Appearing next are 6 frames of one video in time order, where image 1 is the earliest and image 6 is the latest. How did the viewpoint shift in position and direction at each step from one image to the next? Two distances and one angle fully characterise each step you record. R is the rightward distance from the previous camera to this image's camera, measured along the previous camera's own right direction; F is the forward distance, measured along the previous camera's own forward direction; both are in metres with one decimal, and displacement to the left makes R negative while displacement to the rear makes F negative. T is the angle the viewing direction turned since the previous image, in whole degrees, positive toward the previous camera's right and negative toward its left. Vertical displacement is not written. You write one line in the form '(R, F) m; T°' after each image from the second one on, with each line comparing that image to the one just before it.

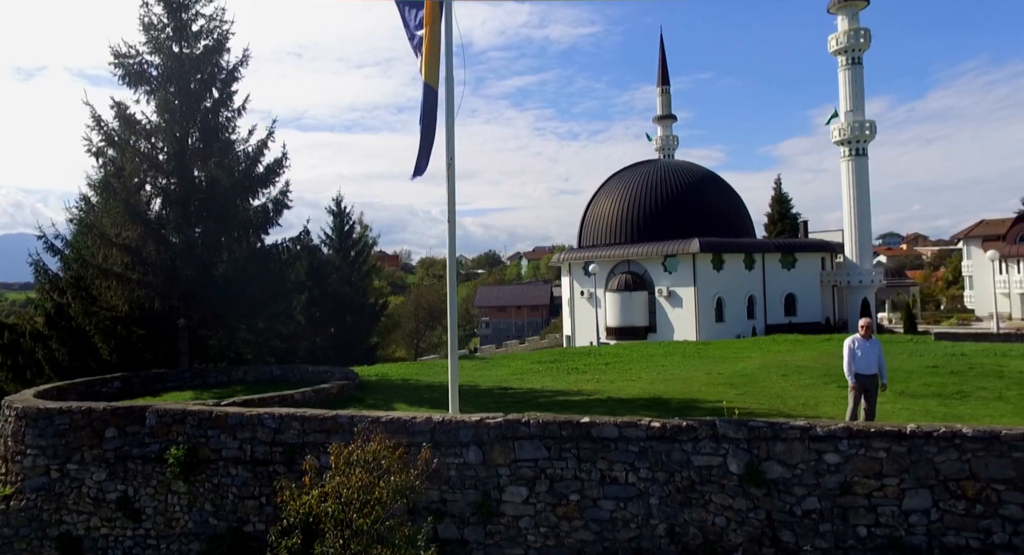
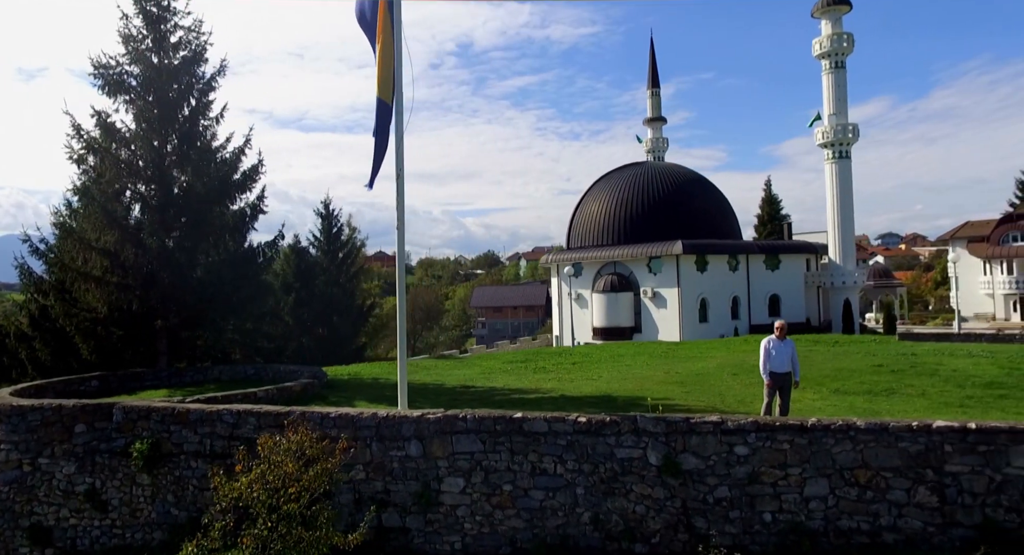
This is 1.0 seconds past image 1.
(+0.8, -0.6) m; 0°
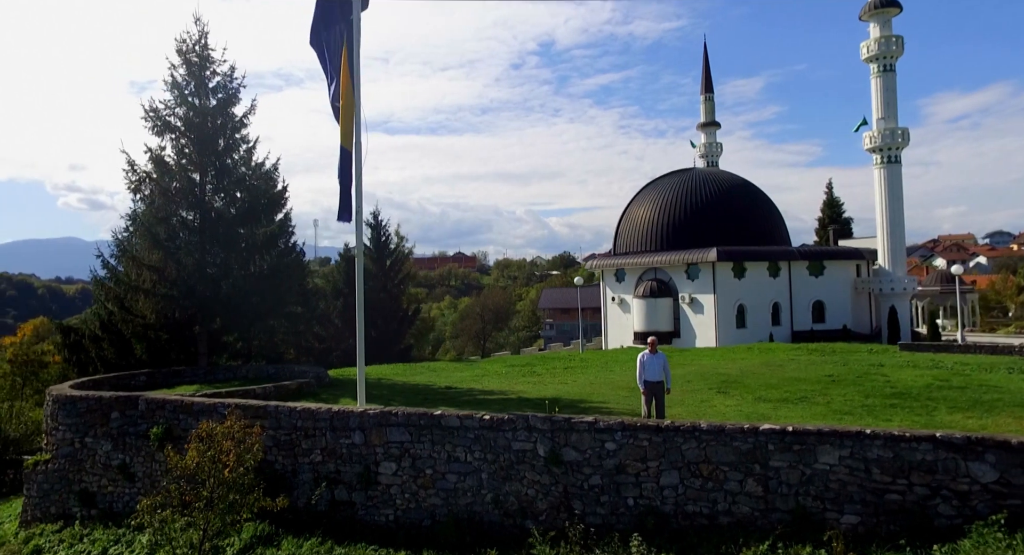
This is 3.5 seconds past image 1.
(+2.3, -2.0) m; -6°
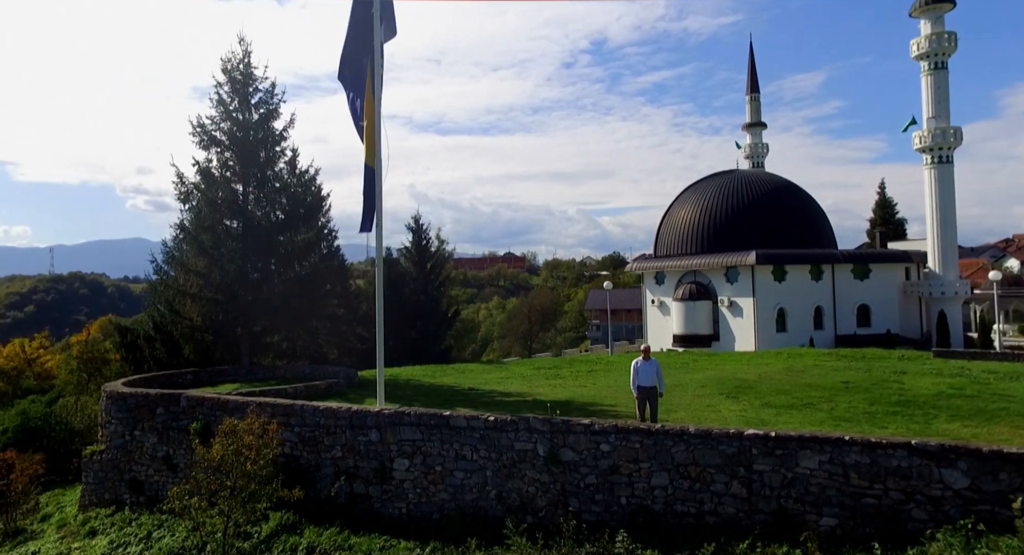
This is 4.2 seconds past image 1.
(+0.7, -0.7) m; -4°
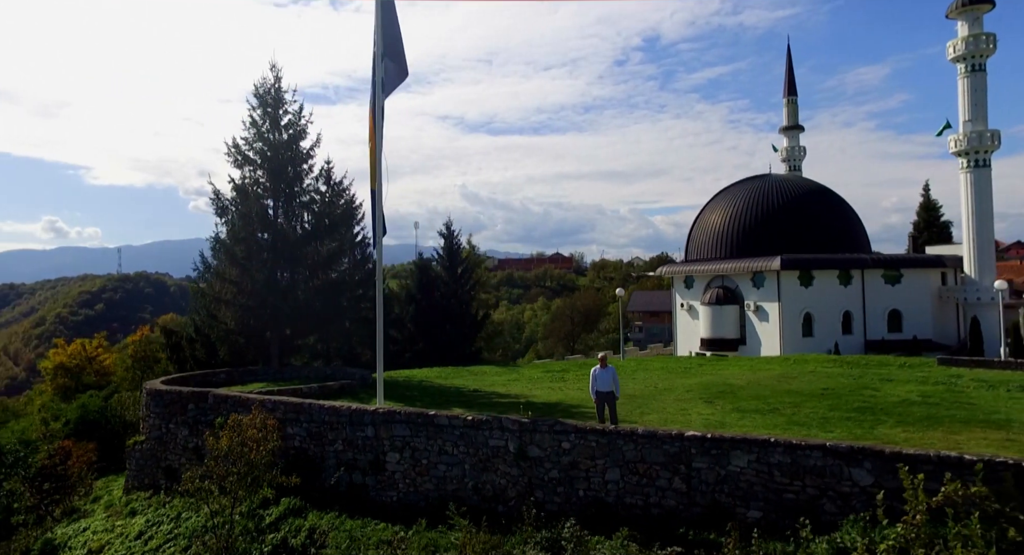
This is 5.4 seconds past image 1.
(+1.3, -1.5) m; -4°
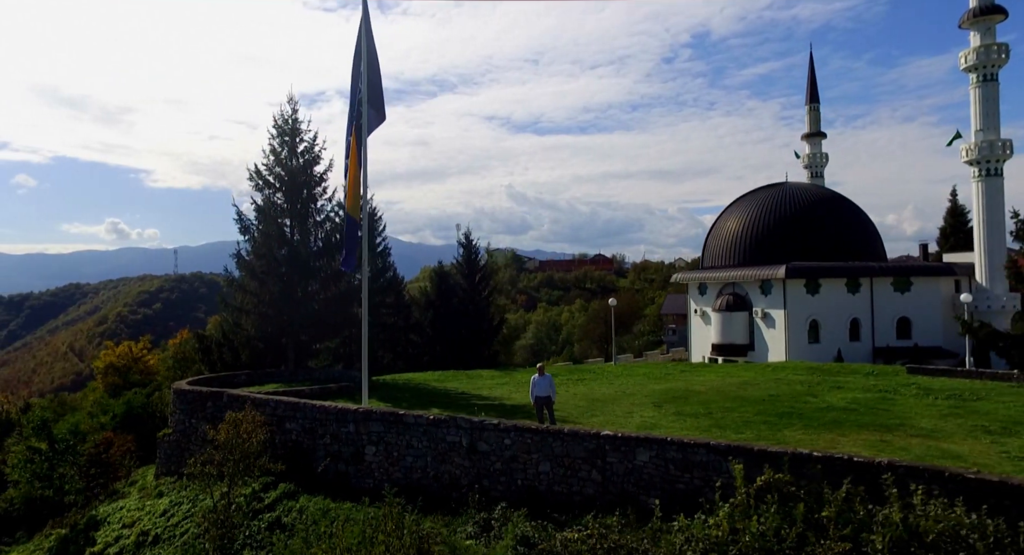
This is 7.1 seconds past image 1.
(+1.8, -2.4) m; -3°
